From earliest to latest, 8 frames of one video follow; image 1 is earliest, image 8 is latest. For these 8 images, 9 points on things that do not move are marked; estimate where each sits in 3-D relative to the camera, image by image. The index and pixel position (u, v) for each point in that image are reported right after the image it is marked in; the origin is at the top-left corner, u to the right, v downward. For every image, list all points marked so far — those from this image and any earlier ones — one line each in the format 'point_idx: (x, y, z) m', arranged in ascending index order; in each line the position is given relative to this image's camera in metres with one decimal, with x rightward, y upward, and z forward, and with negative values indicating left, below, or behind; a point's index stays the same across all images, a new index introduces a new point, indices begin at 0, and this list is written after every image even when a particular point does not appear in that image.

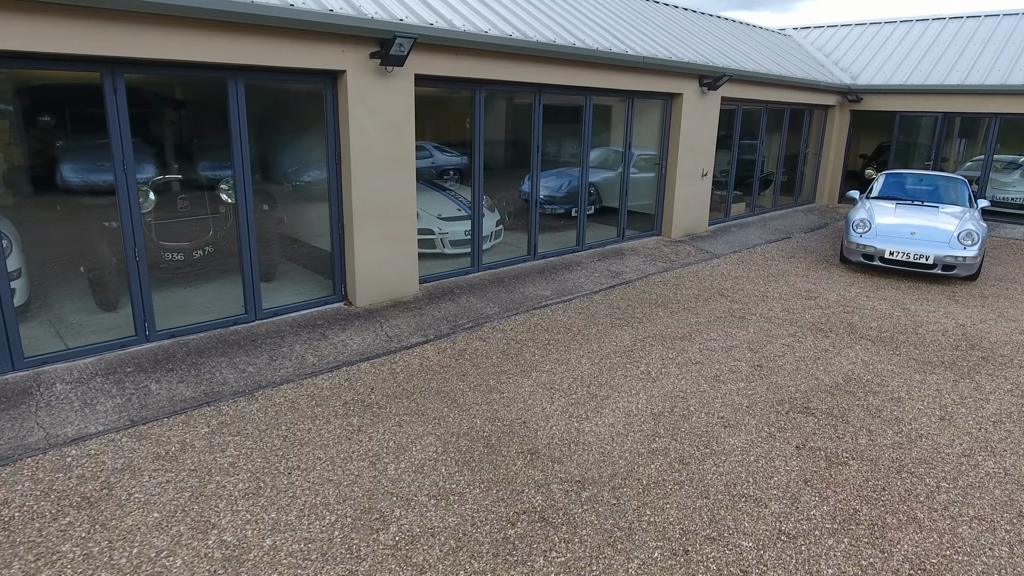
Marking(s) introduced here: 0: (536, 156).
0: (+0.2, +1.1, +7.4) m
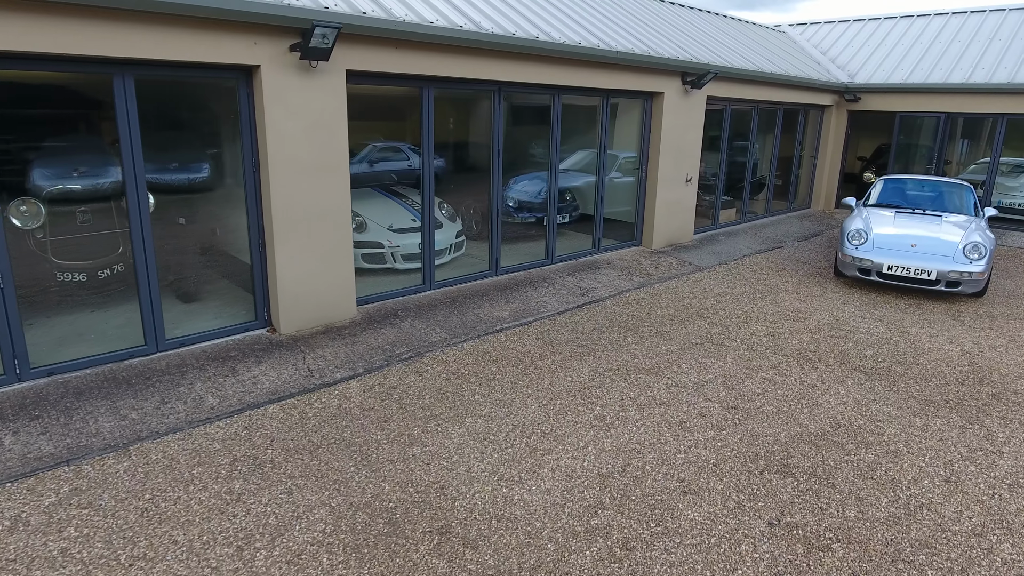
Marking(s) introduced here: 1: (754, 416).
0: (-0.1, +1.0, +6.7) m
1: (+1.1, -0.6, +4.1) m
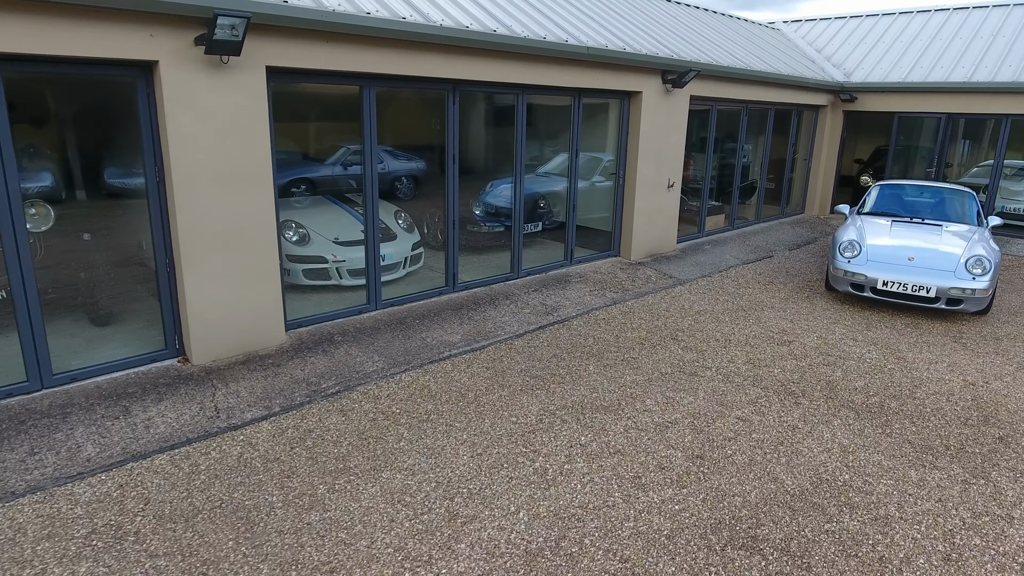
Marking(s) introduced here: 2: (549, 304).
0: (-0.4, +0.9, +6.1) m
1: (+0.8, -0.7, +3.5) m
2: (+0.3, -0.1, +6.2) m
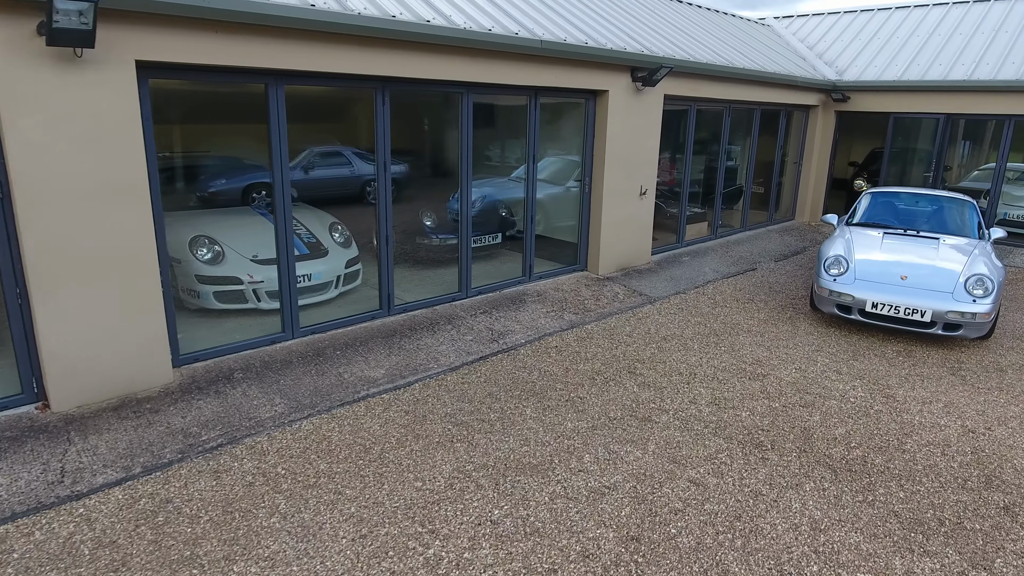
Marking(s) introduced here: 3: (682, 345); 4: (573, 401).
0: (-0.8, +0.7, +5.4) m
1: (+0.5, -0.9, +2.8) m
2: (-0.1, -0.3, +5.5) m
3: (+1.0, -0.3, +5.4) m
4: (+0.3, -0.6, +4.3) m
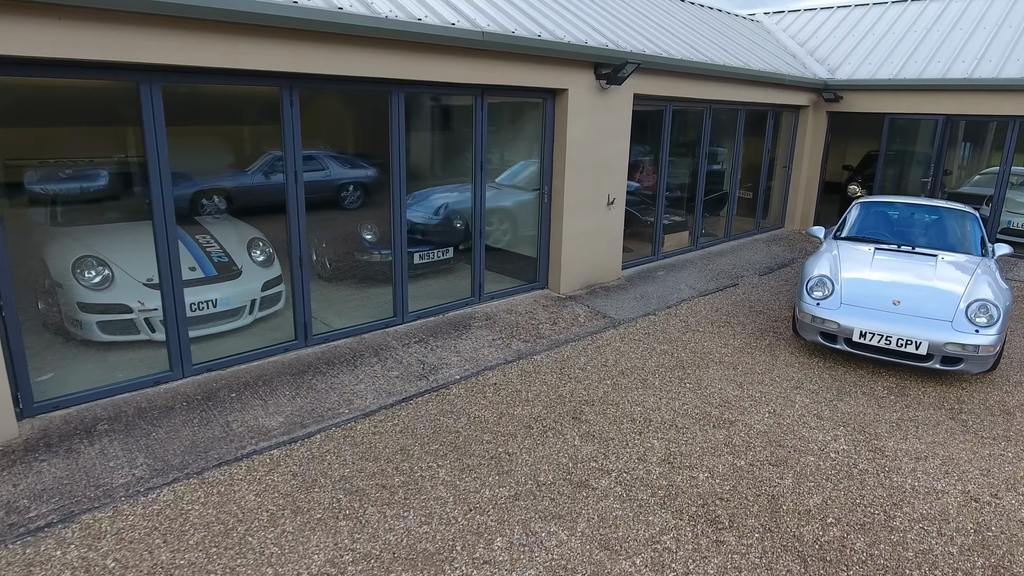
0: (-1.1, +0.6, +4.7) m
1: (+0.1, -1.0, +2.1) m
2: (-0.5, -0.4, +4.8) m
3: (+0.7, -0.5, +4.7) m
4: (0.0, -0.7, +3.6) m
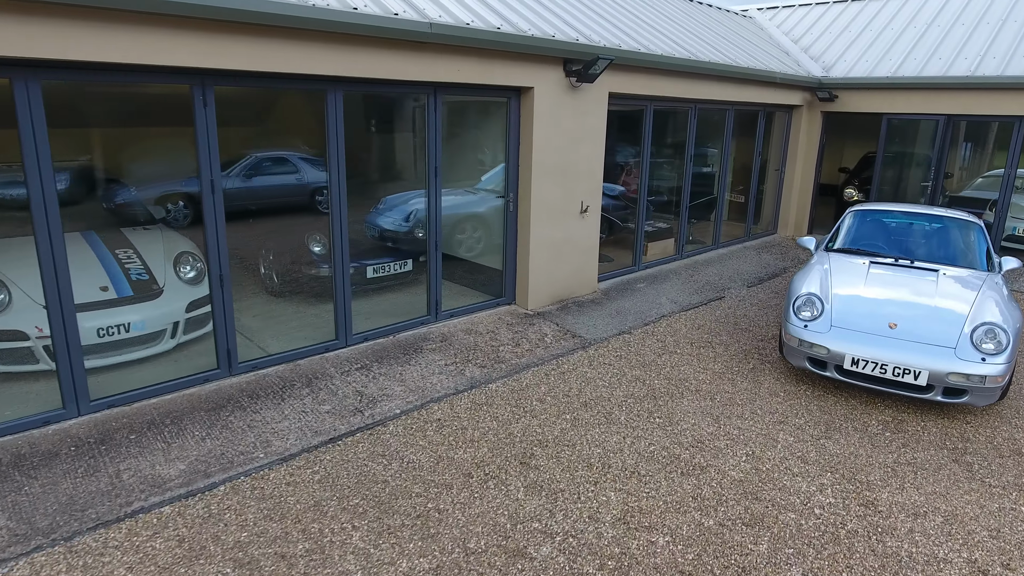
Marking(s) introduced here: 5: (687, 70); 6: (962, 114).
0: (-1.4, +0.5, +4.2) m
1: (-0.1, -1.1, +1.6) m
2: (-0.7, -0.5, +4.3) m
3: (+0.4, -0.6, +4.1) m
4: (-0.3, -0.8, +3.1) m
5: (+1.5, +1.8, +7.3) m
6: (+4.5, +1.8, +8.8) m
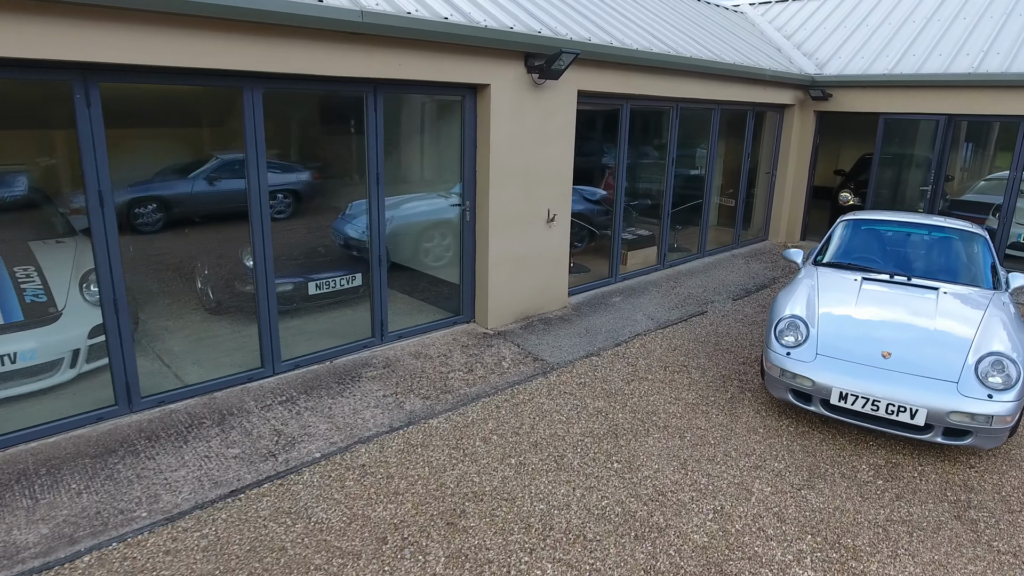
0: (-1.7, +0.3, +3.7) m
1: (-0.4, -1.2, +1.1) m
2: (-1.0, -0.6, +3.7) m
3: (+0.2, -0.7, +3.6) m
4: (-0.6, -0.9, +2.6) m
5: (+1.2, +1.7, +6.8) m
6: (+4.3, +1.7, +8.3) m
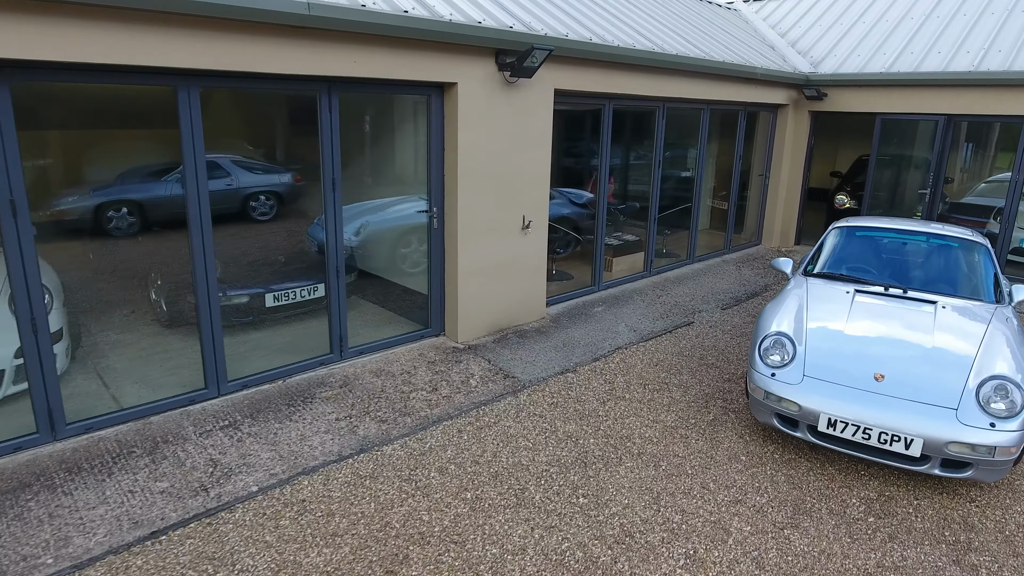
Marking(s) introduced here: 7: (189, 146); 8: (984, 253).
0: (-1.8, +0.3, +3.3) m
1: (-0.6, -1.3, +0.8) m
2: (-1.1, -0.7, +3.4) m
3: (0.0, -0.8, +3.3) m
4: (-0.7, -1.0, +2.3) m
5: (+1.0, +1.7, +6.5) m
6: (+4.1, +1.6, +8.0) m
7: (-1.4, +0.6, +3.8) m
8: (+2.6, +0.2, +4.8) m
